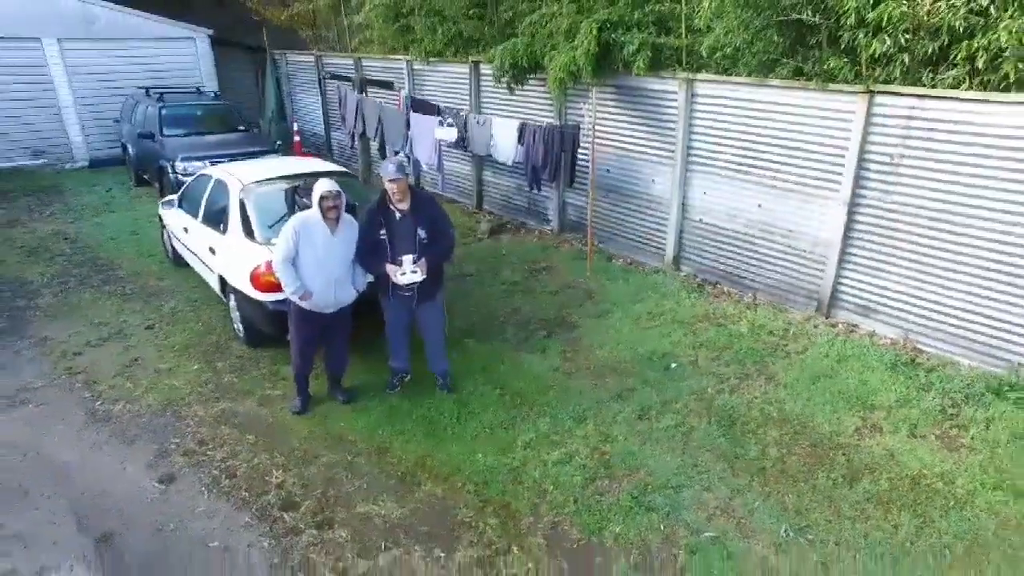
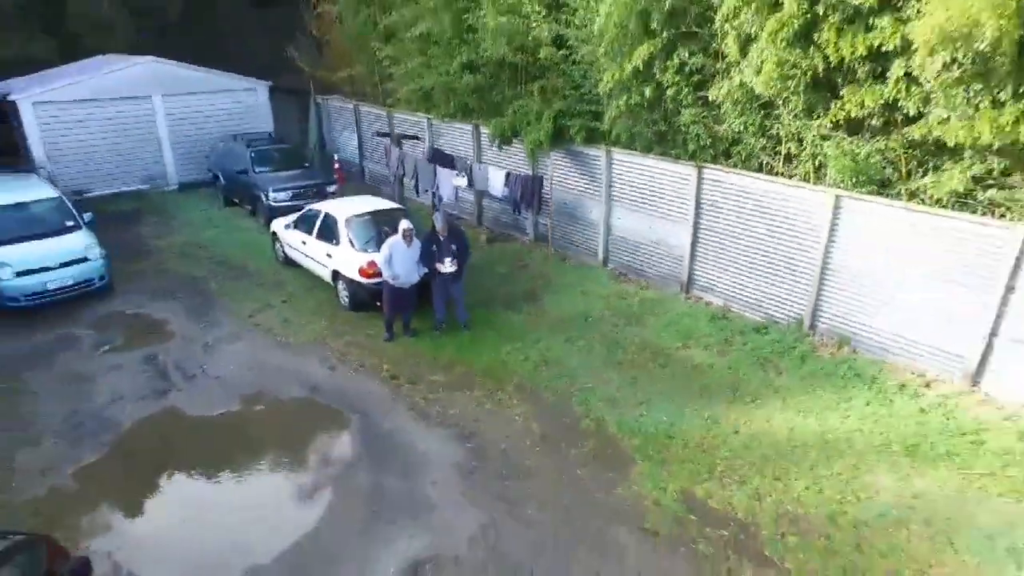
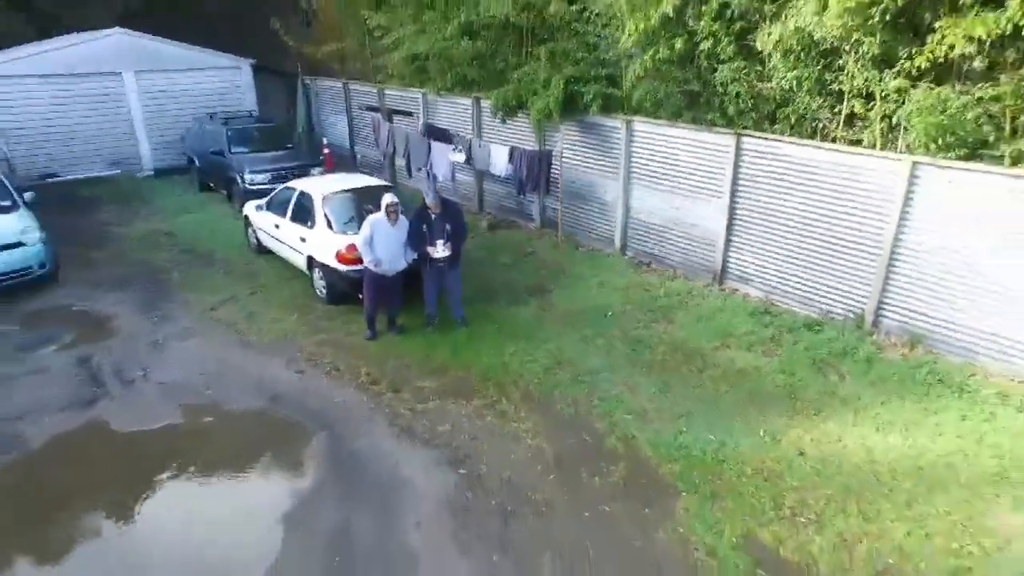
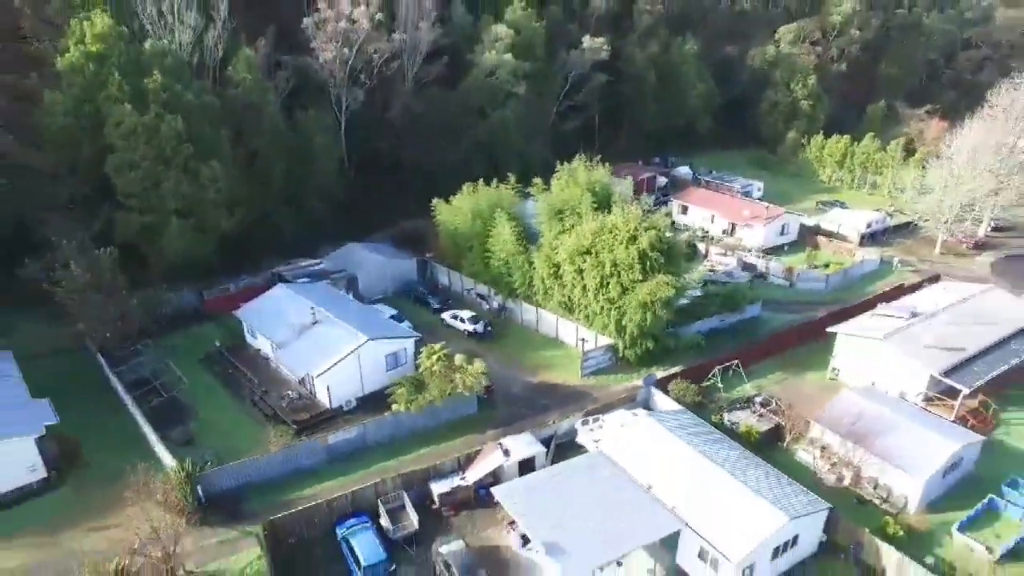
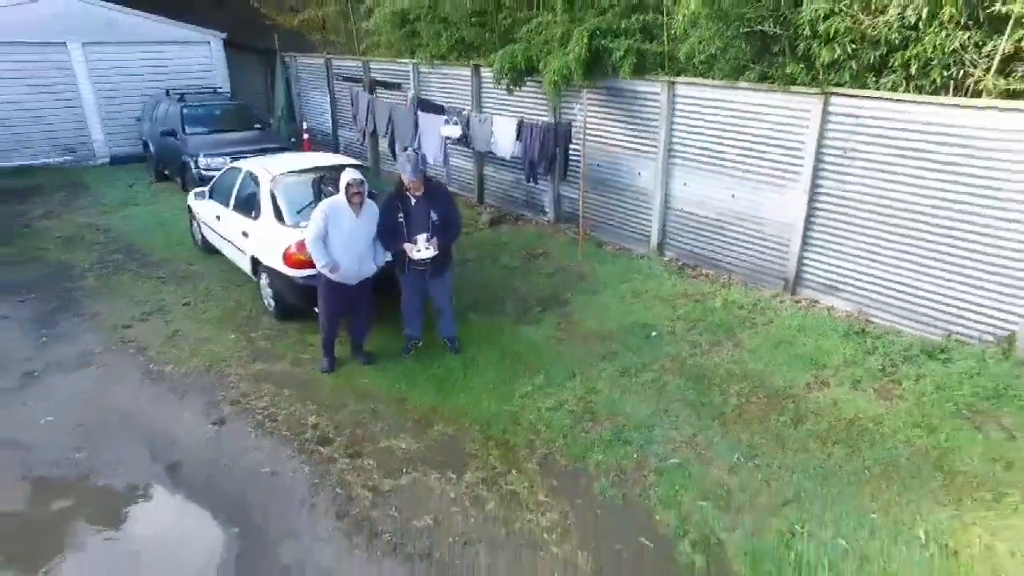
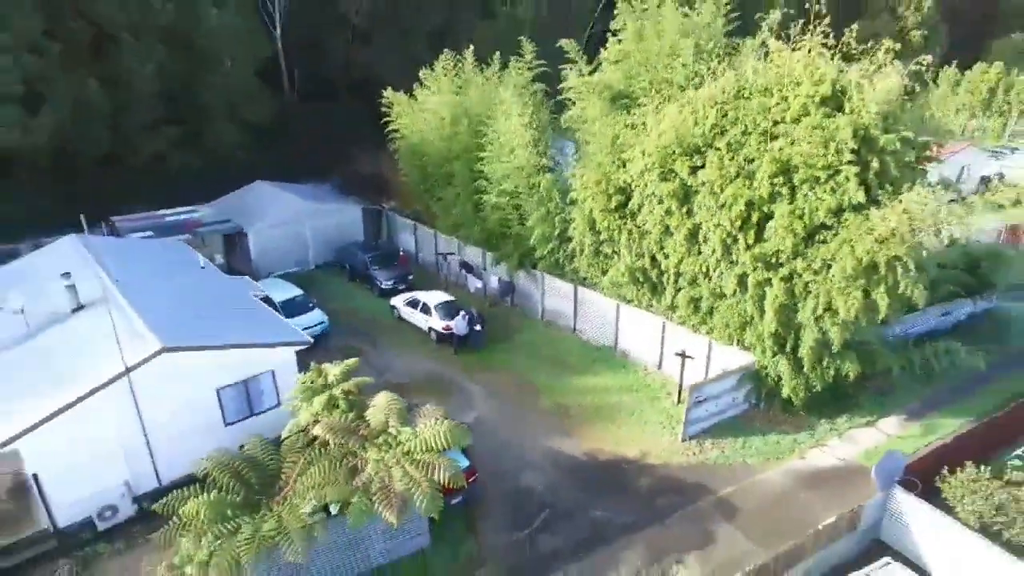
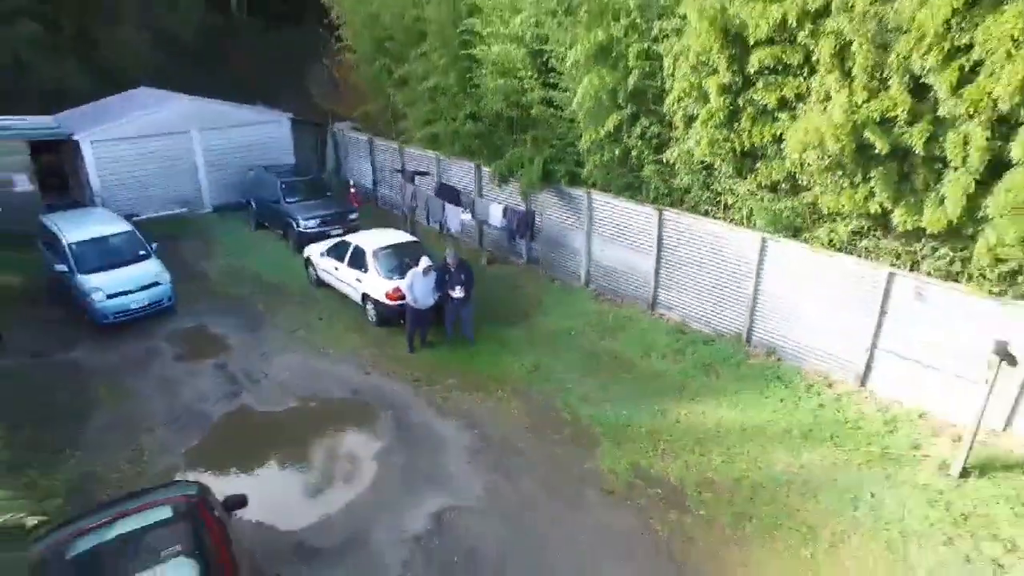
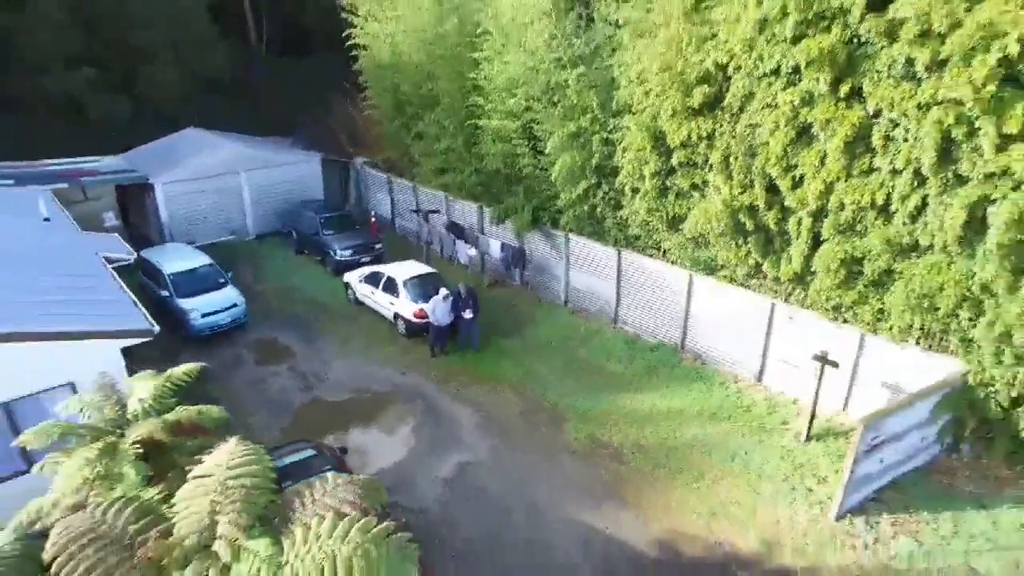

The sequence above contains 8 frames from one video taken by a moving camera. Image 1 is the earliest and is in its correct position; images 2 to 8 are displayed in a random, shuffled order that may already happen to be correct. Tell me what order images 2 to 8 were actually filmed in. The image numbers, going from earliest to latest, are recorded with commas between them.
5, 3, 2, 7, 8, 6, 4
